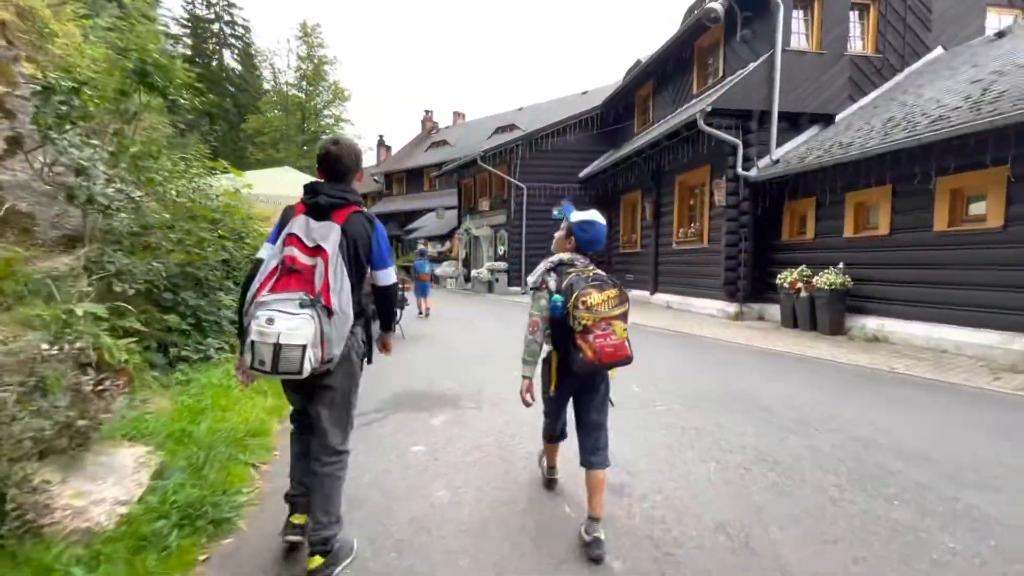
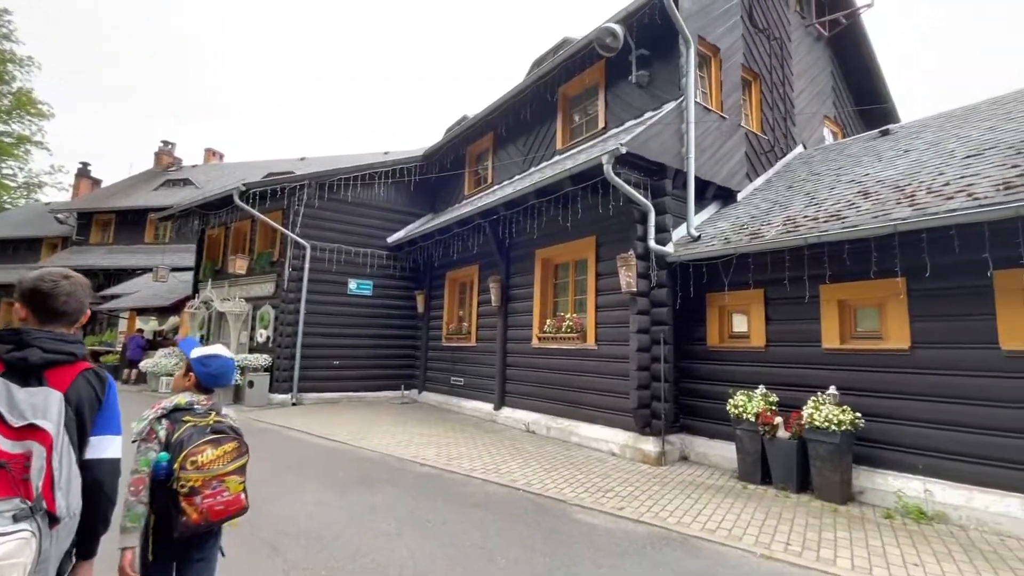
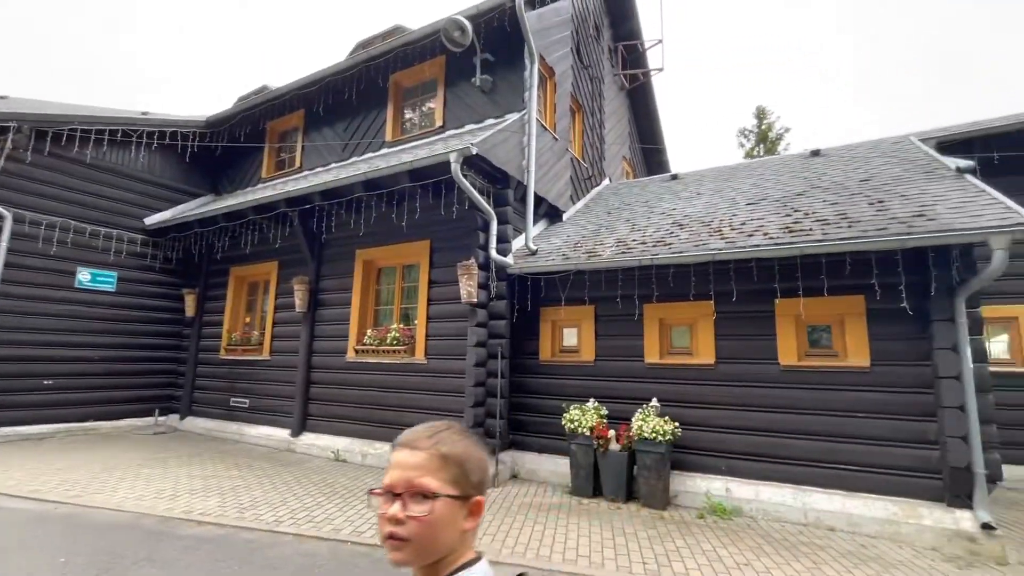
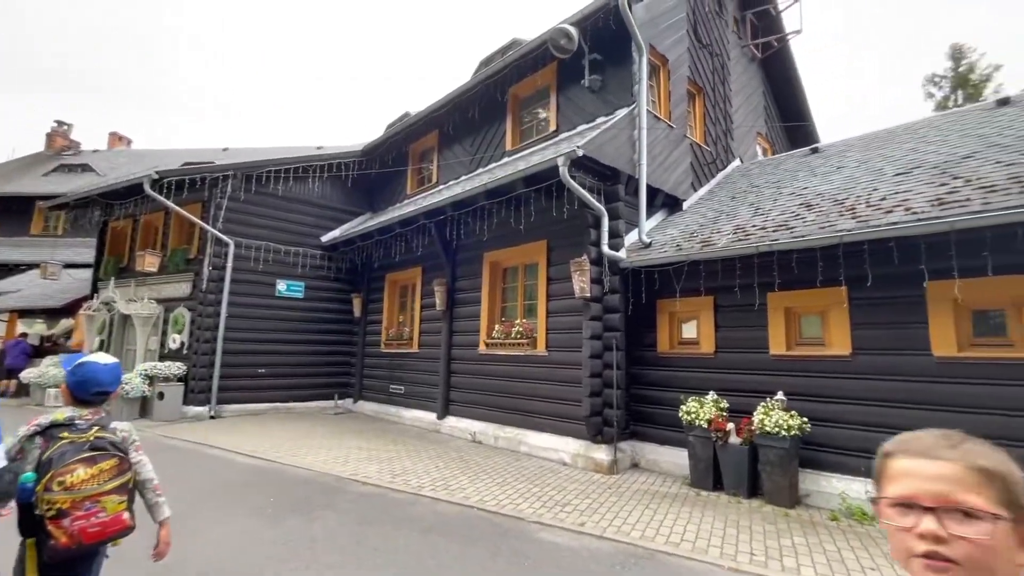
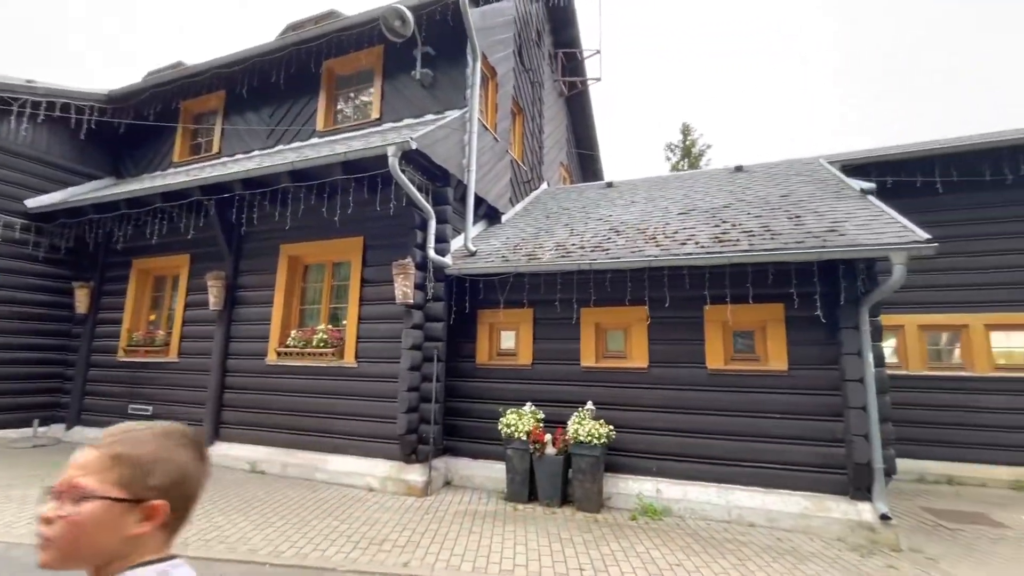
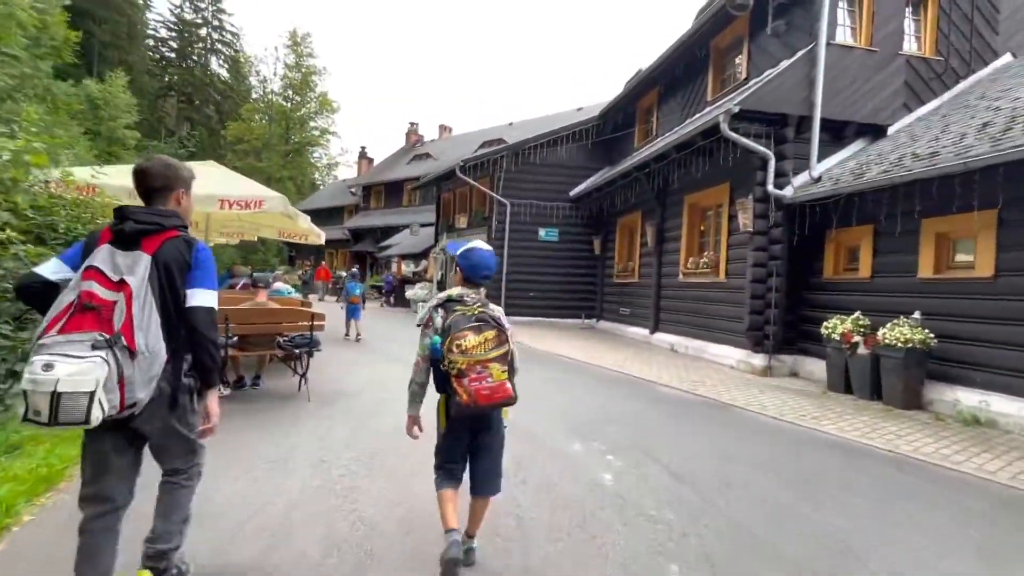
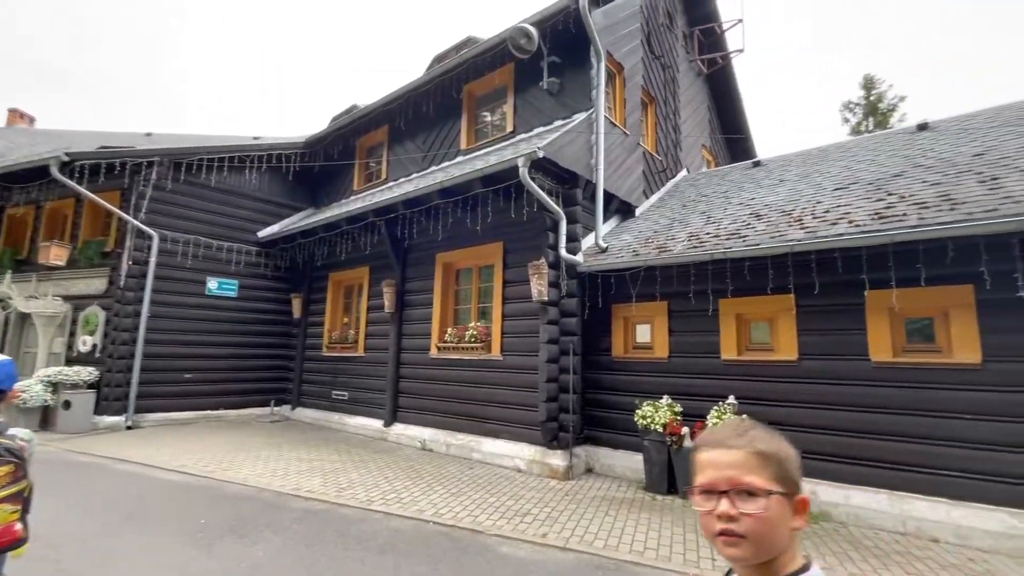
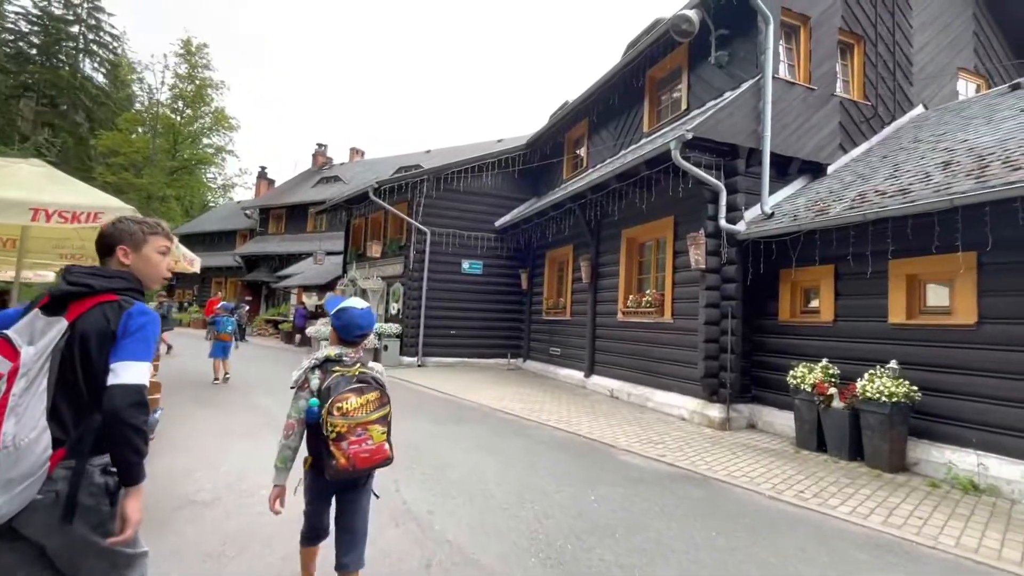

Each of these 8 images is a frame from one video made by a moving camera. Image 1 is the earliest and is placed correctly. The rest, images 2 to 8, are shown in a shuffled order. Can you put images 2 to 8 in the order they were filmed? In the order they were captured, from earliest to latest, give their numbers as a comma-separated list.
6, 8, 2, 4, 7, 3, 5
